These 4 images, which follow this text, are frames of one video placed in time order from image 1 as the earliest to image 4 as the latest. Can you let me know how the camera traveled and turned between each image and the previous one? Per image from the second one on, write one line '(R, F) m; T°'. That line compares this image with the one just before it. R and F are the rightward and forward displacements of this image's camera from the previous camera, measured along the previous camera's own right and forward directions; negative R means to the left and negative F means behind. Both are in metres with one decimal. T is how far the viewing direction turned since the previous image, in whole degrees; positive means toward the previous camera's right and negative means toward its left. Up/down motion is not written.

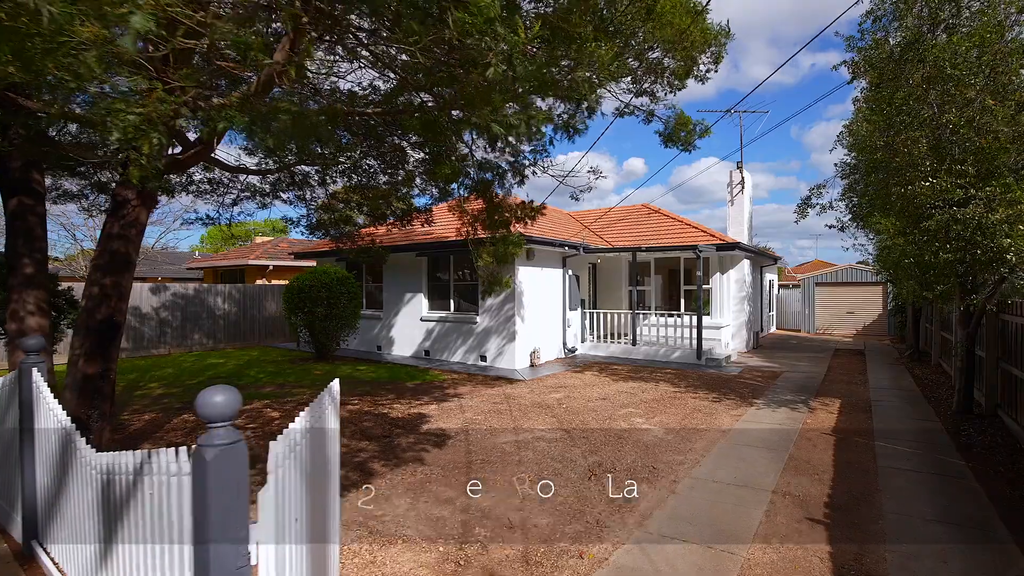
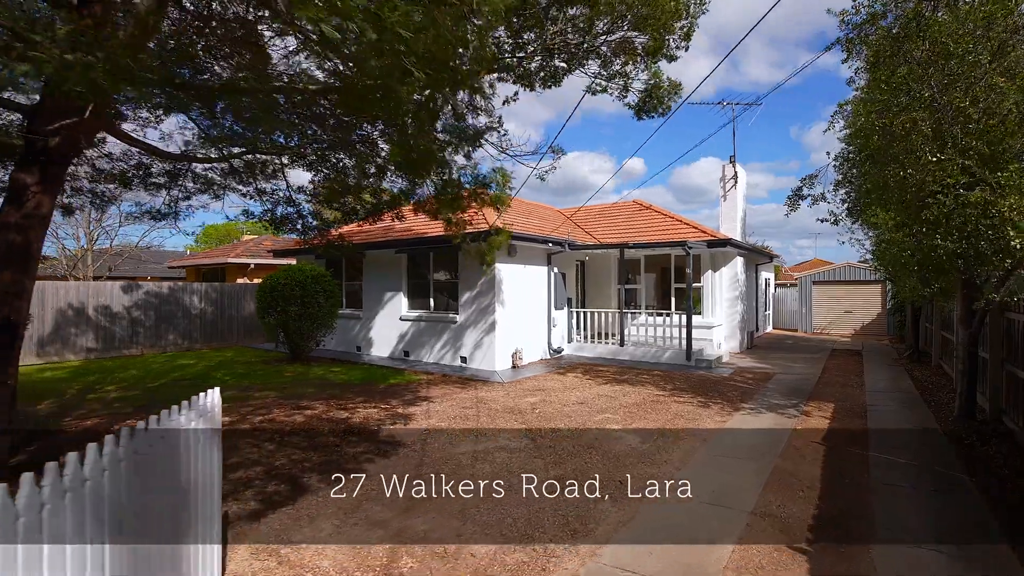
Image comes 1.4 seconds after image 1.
(+0.4, +0.5) m; 0°
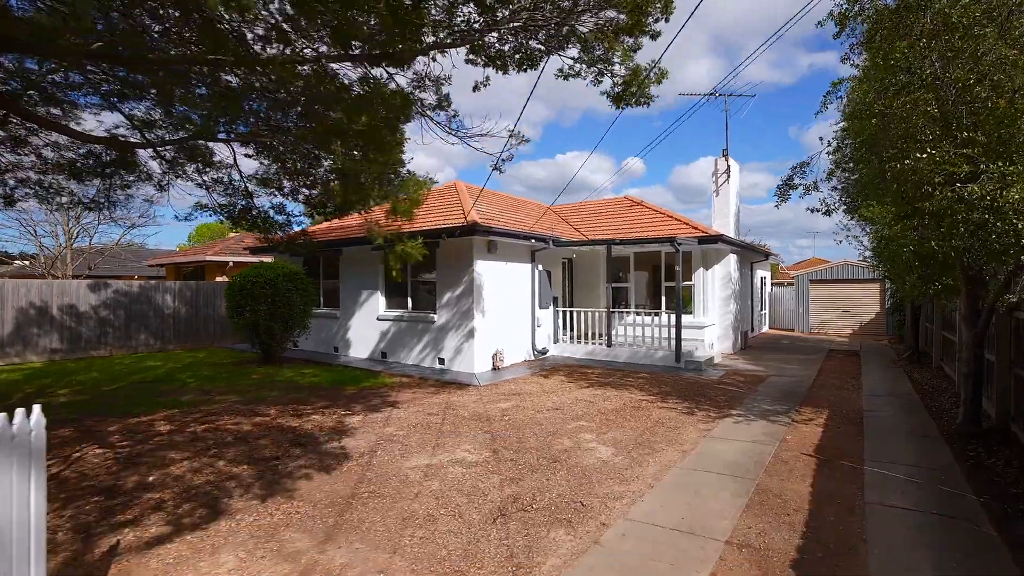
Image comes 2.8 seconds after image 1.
(+0.4, +0.5) m; 0°
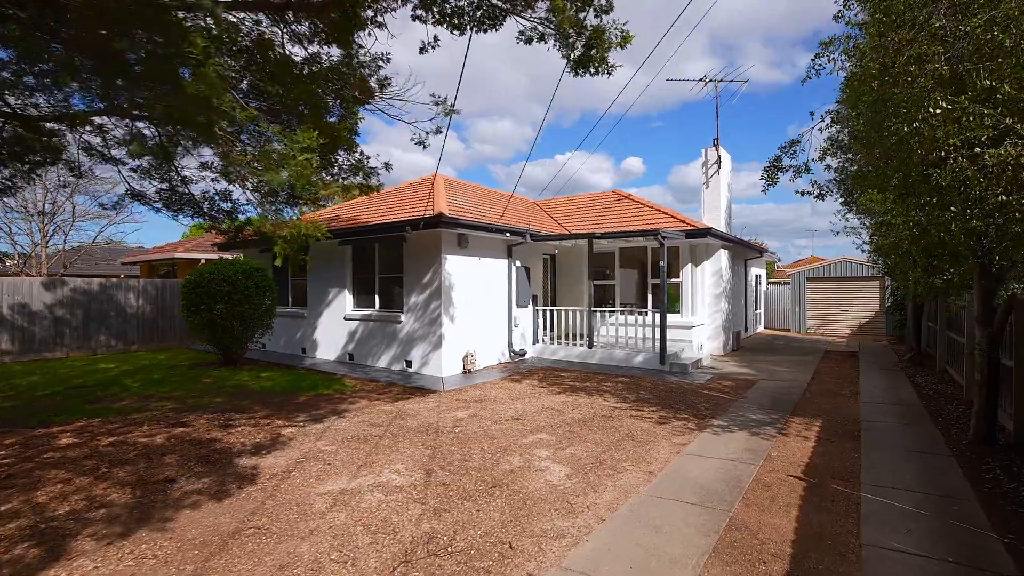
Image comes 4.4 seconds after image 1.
(+0.5, +0.7) m; 0°
